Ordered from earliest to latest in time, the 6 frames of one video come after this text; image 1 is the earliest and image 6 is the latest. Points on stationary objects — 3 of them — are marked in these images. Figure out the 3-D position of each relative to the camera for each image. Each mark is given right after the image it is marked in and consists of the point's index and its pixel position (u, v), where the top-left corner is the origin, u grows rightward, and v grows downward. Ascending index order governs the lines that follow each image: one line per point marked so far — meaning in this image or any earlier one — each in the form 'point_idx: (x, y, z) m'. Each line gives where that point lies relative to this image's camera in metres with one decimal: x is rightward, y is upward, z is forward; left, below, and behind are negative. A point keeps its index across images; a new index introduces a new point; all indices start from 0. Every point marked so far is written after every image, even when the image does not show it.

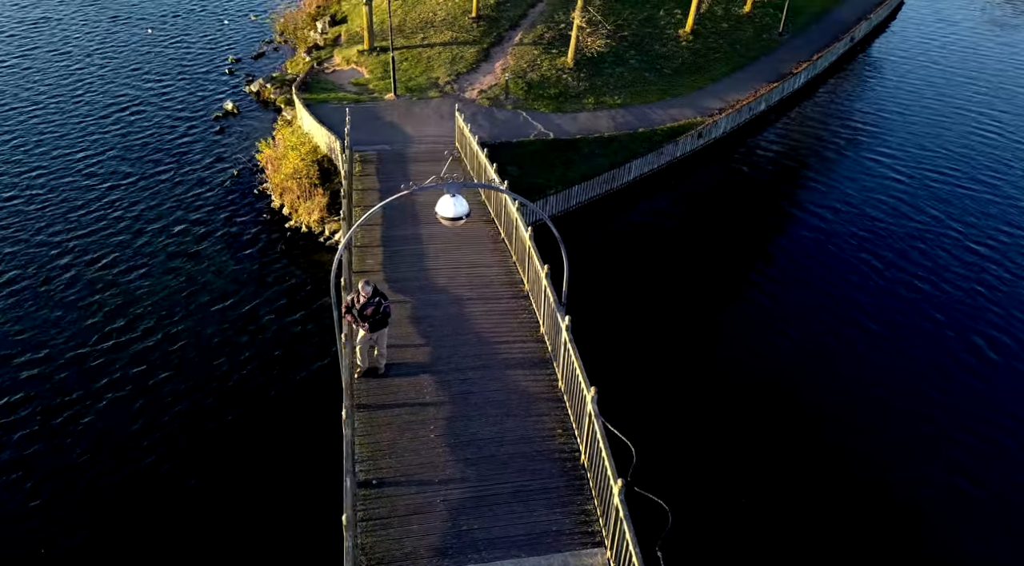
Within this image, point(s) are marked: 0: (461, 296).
0: (-1.2, -0.3, +17.4) m
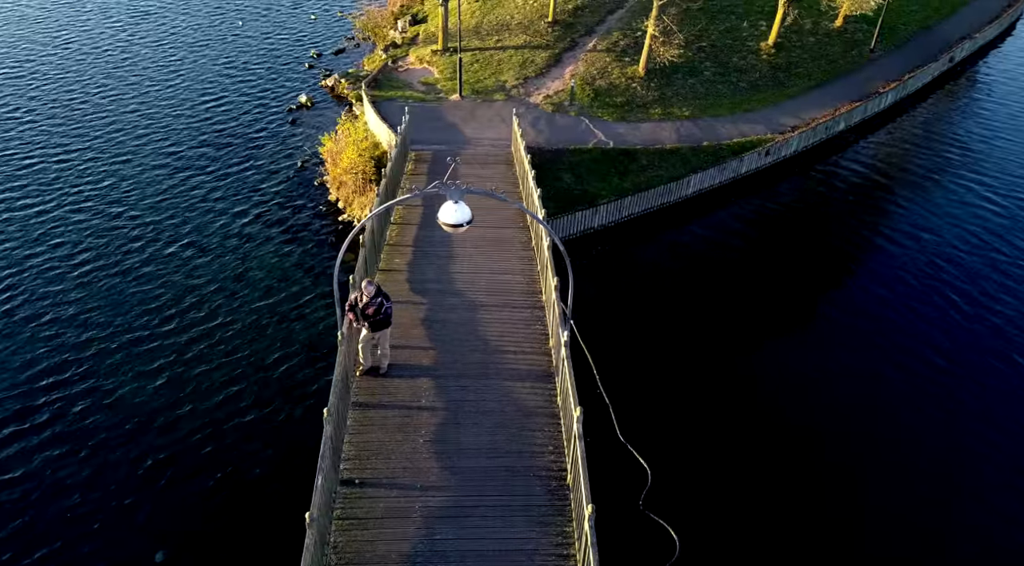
0: (-0.8, -0.4, +17.3) m
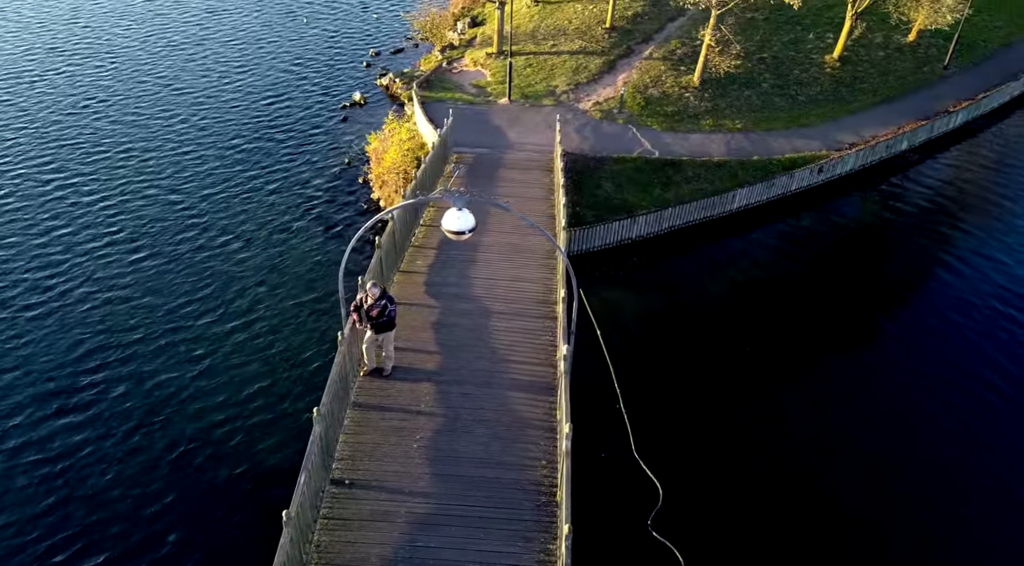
0: (-0.5, -0.6, +17.2) m
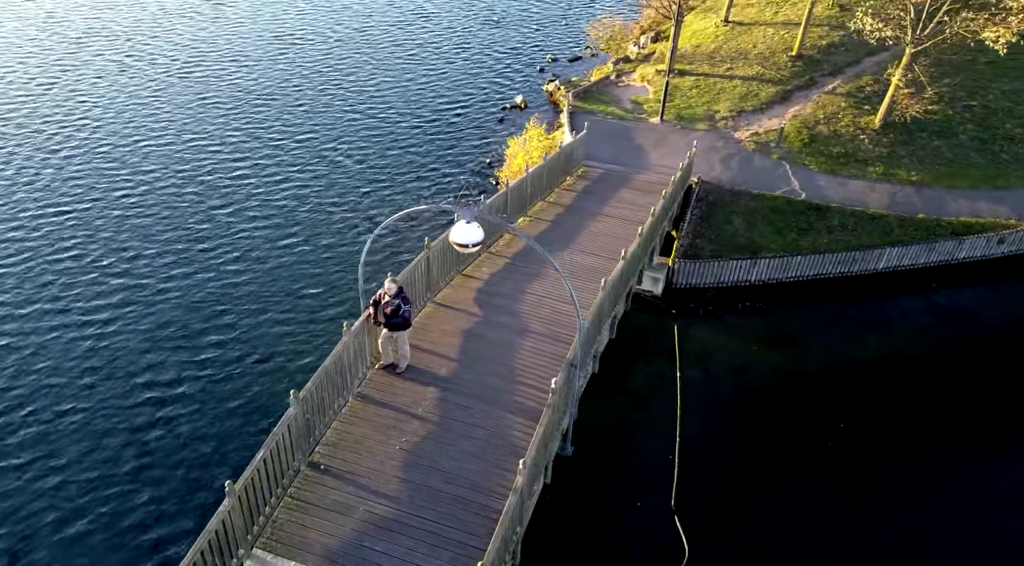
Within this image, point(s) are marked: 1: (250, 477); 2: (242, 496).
0: (+0.4, -1.0, +16.8) m
1: (-4.1, -3.0, +12.0) m
2: (-4.2, -3.3, +11.9) m
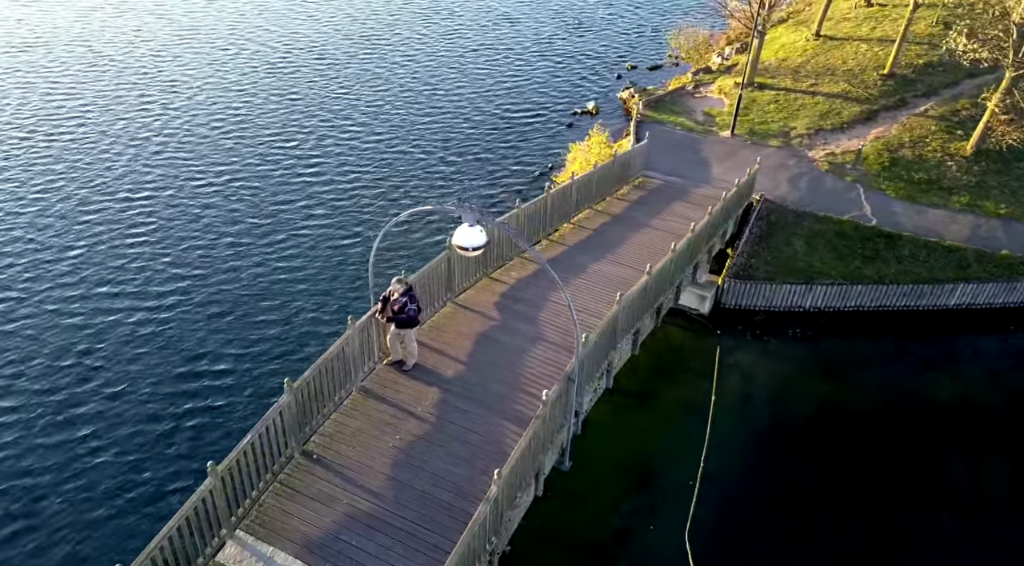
0: (+0.7, -1.1, +16.5) m
1: (-4.4, -2.8, +12.3) m
2: (-4.5, -3.0, +12.1) m
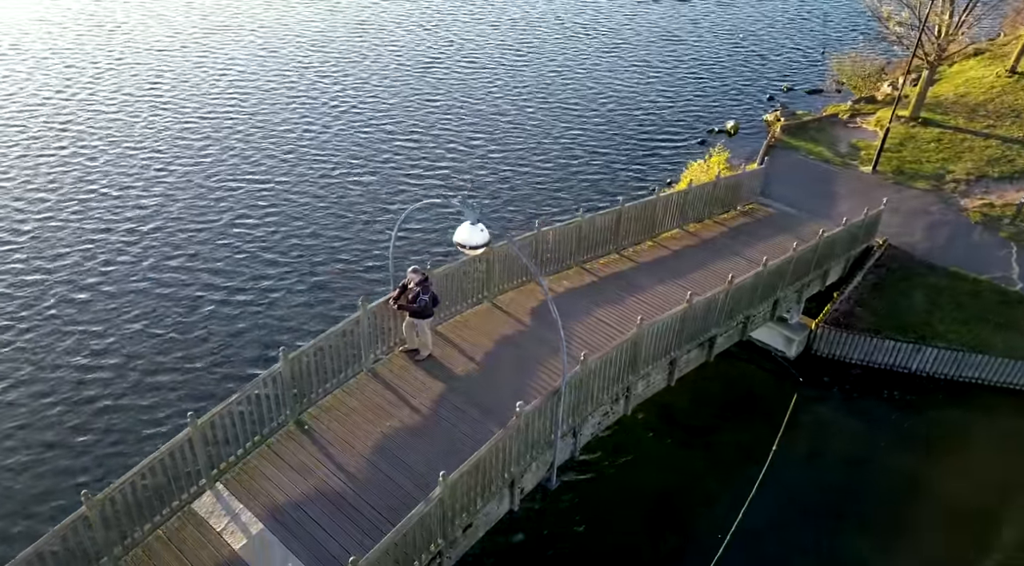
0: (+1.2, -1.4, +15.9) m
1: (-4.9, -2.2, +12.9) m
2: (-5.0, -2.4, +12.7) m
